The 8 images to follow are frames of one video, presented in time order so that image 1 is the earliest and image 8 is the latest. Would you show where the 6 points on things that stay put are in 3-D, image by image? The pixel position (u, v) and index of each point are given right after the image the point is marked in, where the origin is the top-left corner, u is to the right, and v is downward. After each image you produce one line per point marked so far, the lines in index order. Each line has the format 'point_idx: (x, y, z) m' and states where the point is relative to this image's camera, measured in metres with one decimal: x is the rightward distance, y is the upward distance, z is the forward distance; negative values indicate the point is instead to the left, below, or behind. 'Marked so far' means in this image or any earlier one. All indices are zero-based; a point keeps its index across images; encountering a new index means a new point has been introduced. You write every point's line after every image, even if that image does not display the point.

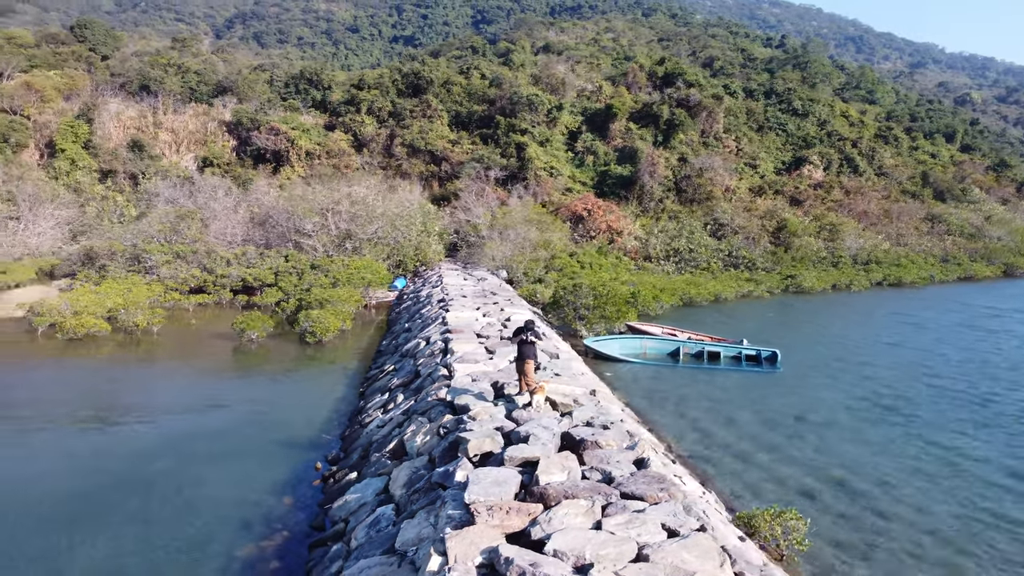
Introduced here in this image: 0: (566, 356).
0: (+0.7, -0.9, +10.3) m
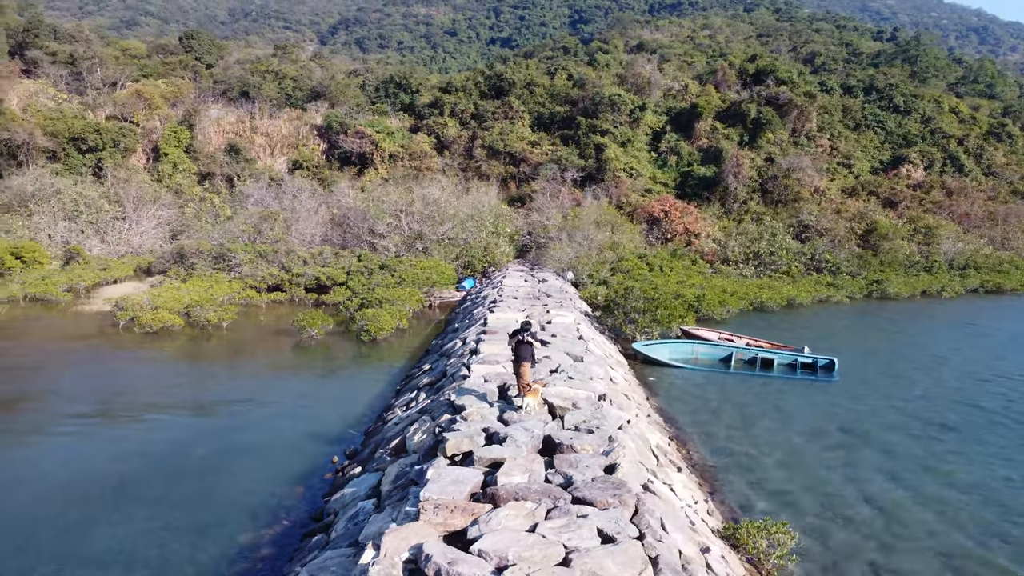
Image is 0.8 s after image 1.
0: (+1.0, -0.9, +10.3) m
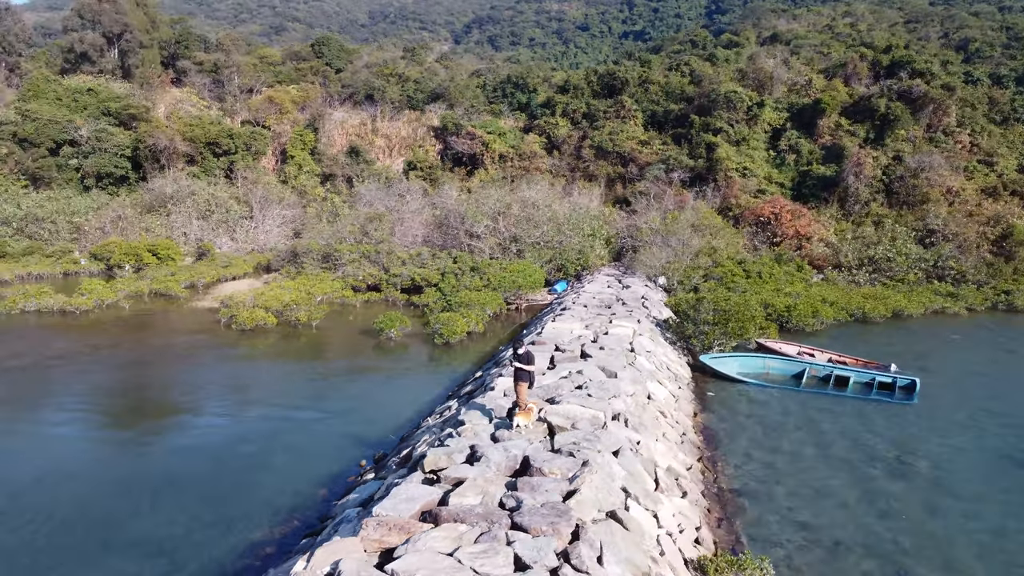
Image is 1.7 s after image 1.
0: (+1.4, -1.1, +10.3) m
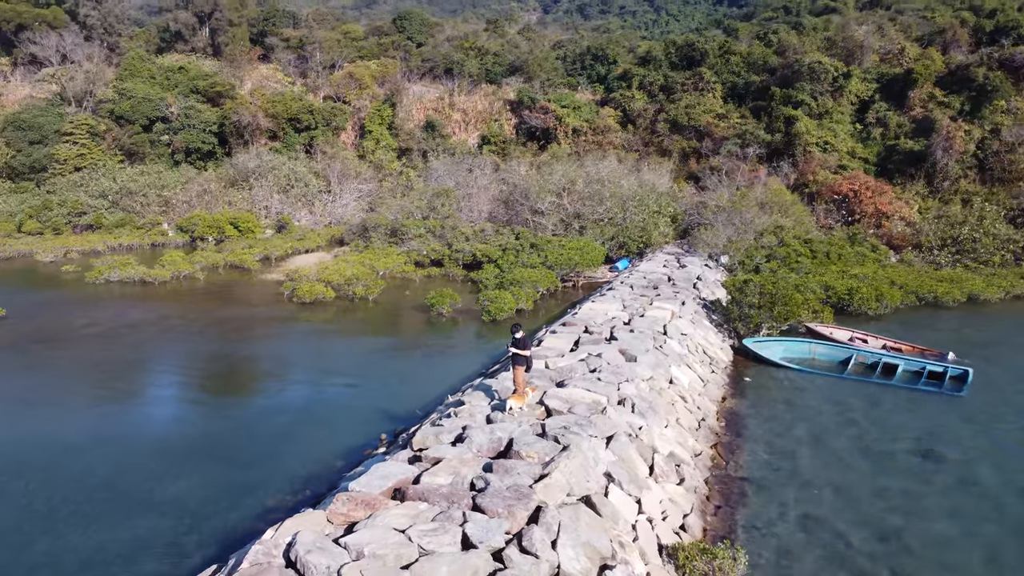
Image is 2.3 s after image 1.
0: (+1.7, -0.9, +10.4) m
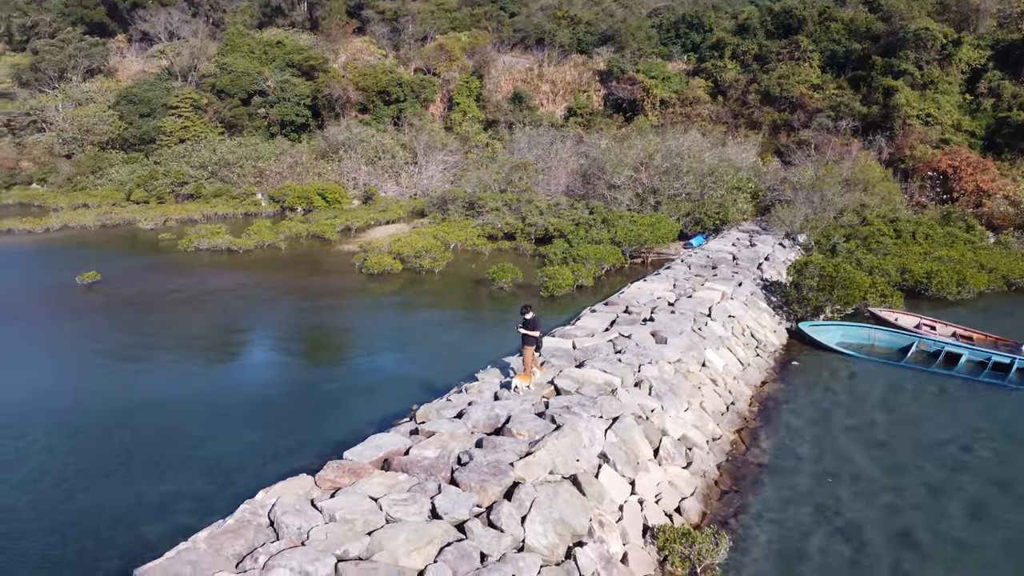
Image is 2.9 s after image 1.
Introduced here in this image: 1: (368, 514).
0: (+2.1, -0.7, +10.4) m
1: (-0.9, -1.5, +5.3) m
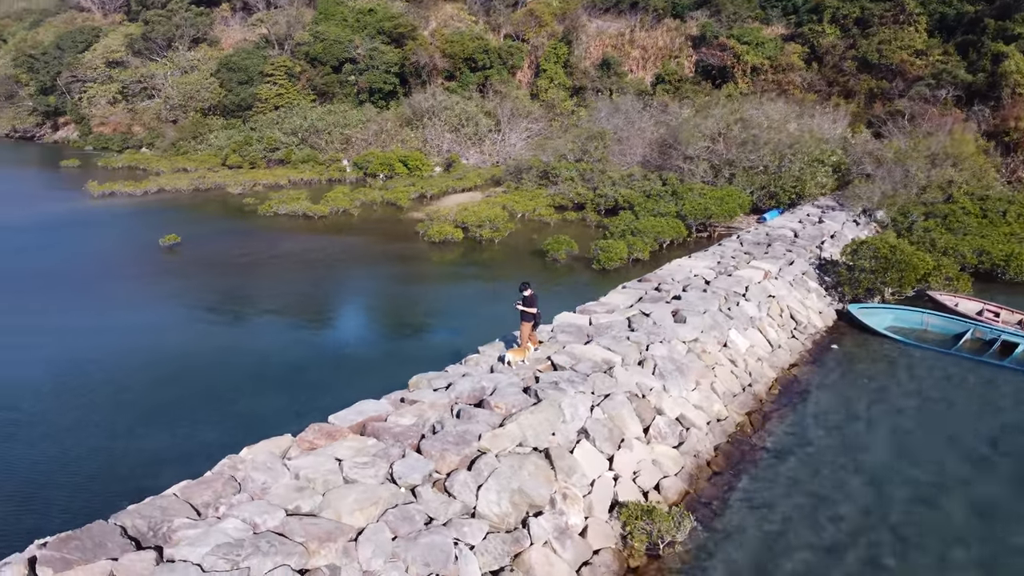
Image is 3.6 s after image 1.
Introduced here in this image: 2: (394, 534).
0: (+2.4, -0.4, +10.4) m
1: (-1.3, -1.3, +5.7) m
2: (-0.8, -1.6, +5.3) m
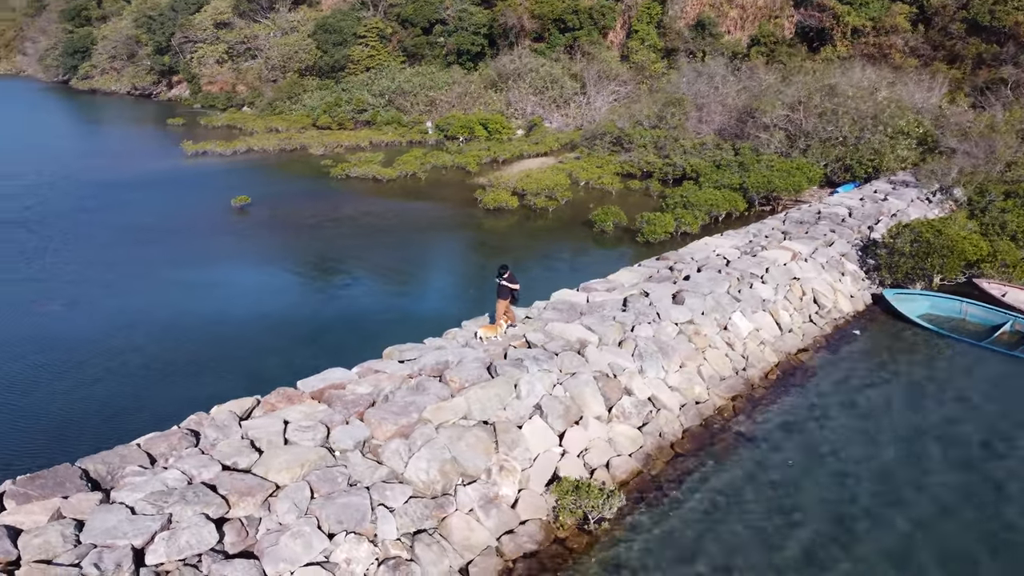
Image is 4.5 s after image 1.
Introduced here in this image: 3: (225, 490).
0: (+2.4, -0.2, +10.5) m
1: (-1.9, -1.2, +6.4) m
2: (-1.5, -1.5, +5.9) m
3: (-2.0, -1.4, +5.7) m
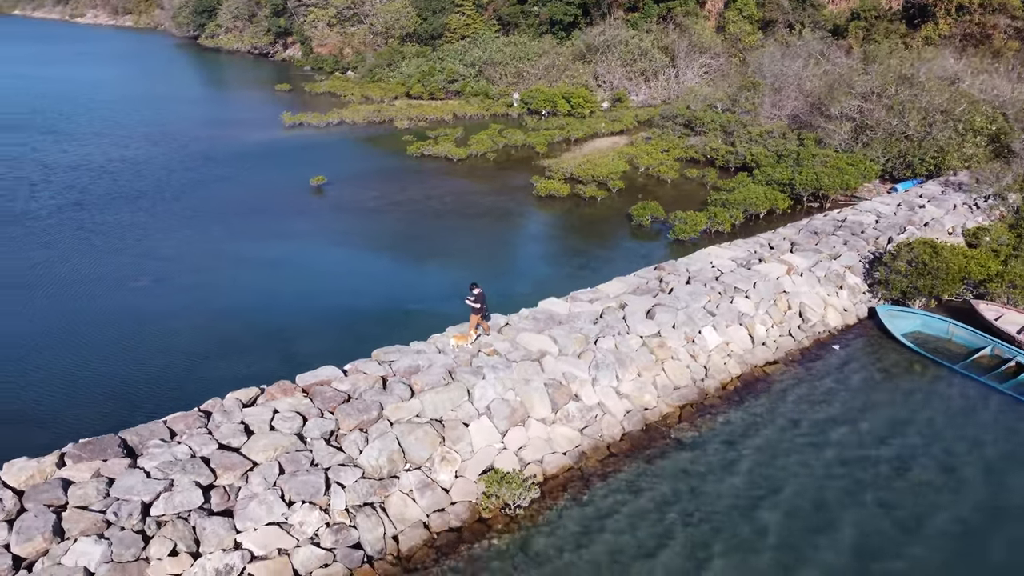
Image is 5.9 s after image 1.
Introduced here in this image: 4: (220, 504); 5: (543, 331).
0: (+2.2, -0.4, +11.9) m
1: (-2.6, -1.4, +8.4) m
2: (-2.2, -1.8, +7.9) m
3: (-2.8, -1.7, +7.8) m
4: (-2.7, -2.0, +7.6) m
5: (+0.4, -0.6, +11.0) m
